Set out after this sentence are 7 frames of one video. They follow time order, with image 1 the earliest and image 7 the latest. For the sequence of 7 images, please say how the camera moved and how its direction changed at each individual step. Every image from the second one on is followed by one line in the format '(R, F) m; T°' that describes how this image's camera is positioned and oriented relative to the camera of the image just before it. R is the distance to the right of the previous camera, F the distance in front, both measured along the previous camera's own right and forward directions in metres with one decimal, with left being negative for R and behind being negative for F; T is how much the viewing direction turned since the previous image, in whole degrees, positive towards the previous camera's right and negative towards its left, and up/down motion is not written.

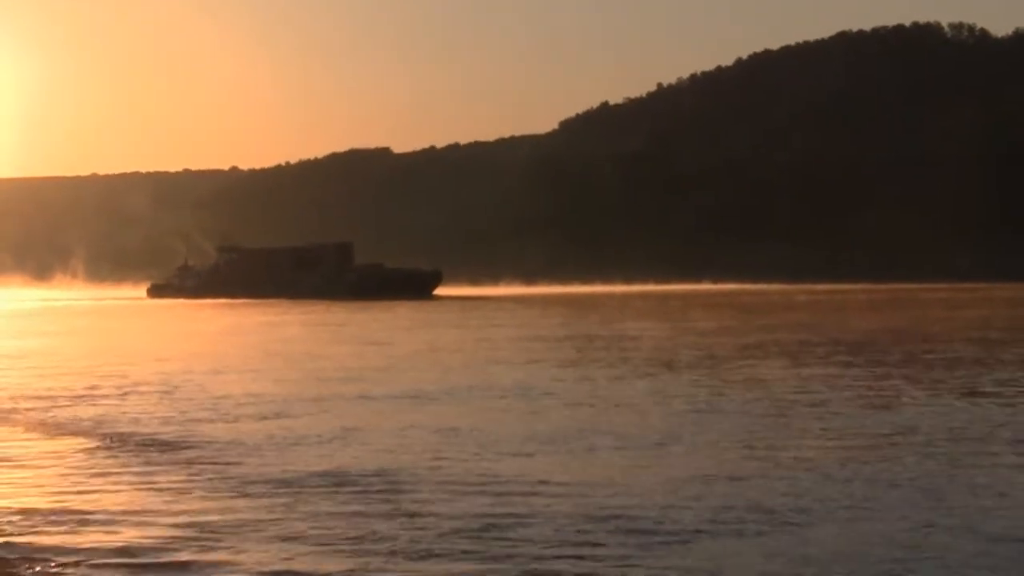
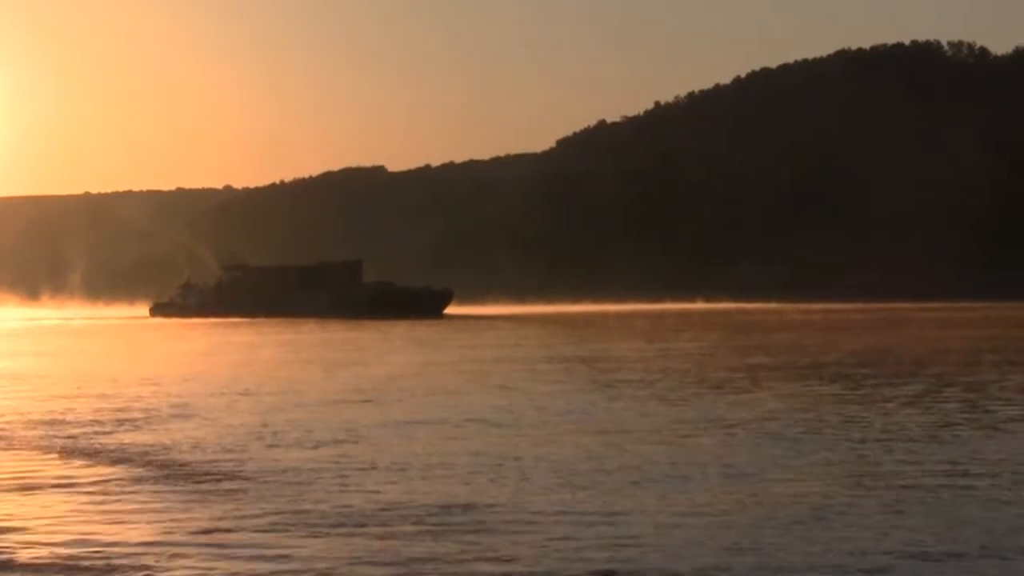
(-0.3, +0.7) m; 0°
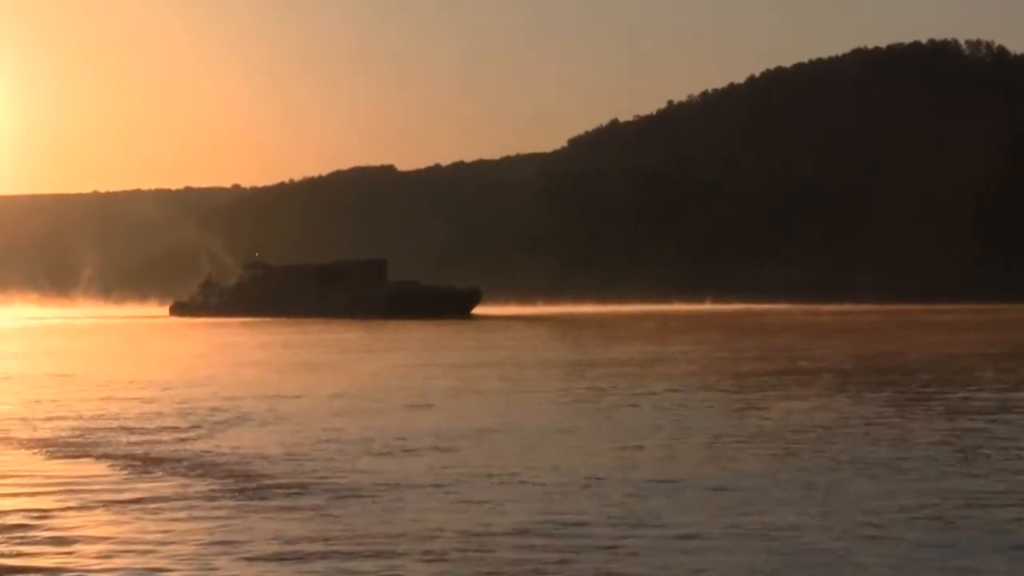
(-0.4, +0.9) m; 0°
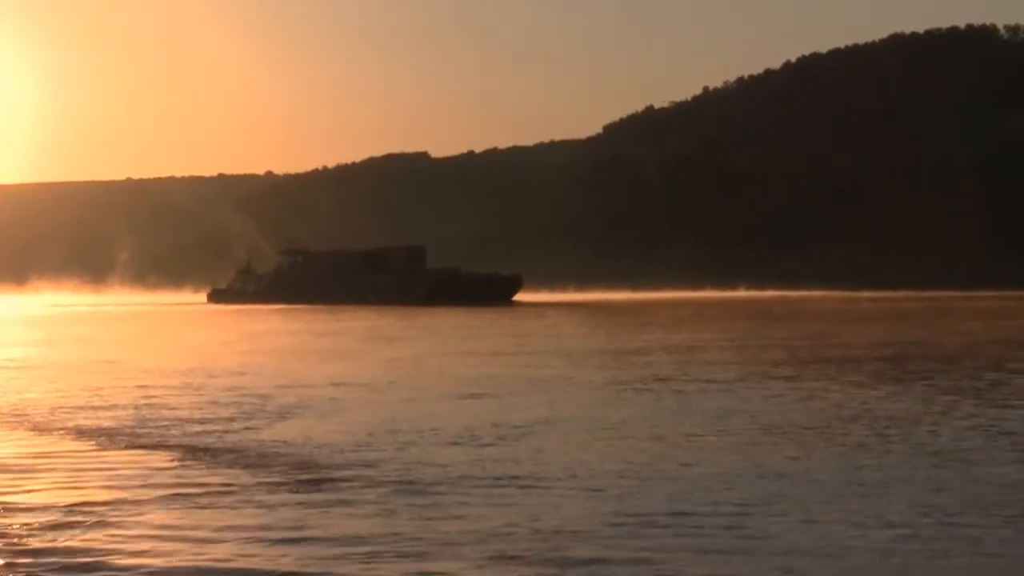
(-0.2, +0.5) m; -1°
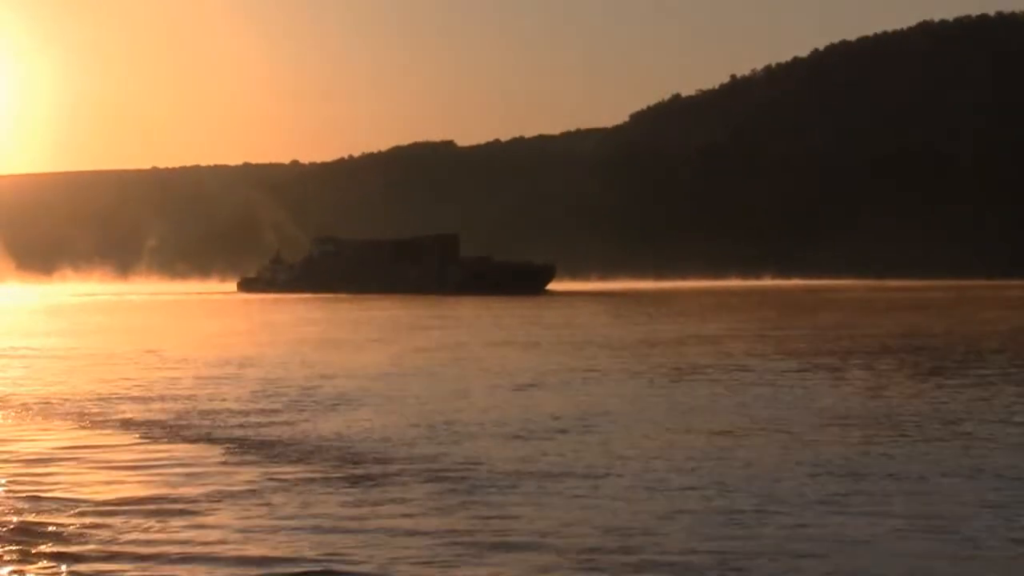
(-0.2, +0.4) m; -1°
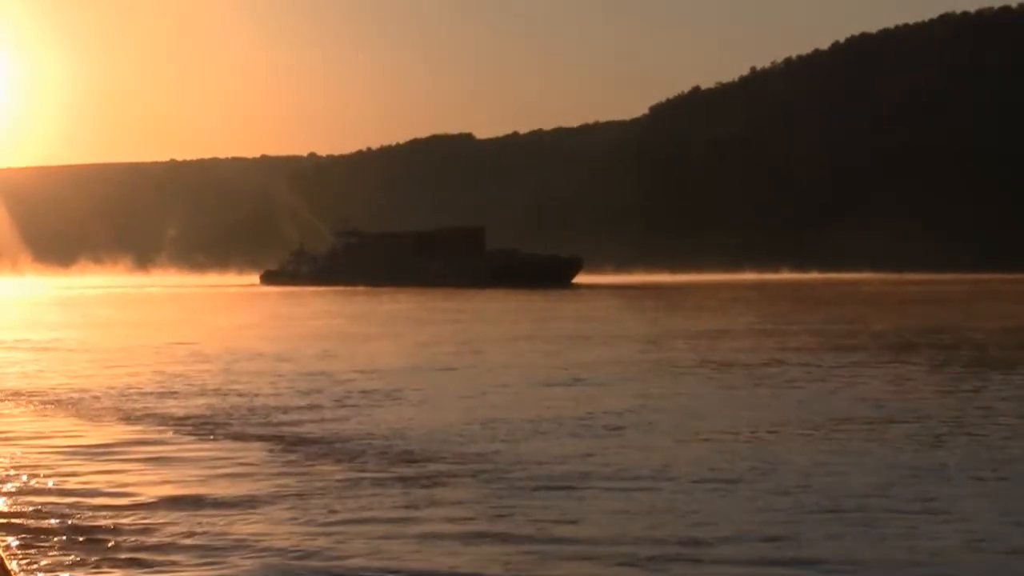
(-0.2, +0.4) m; 0°
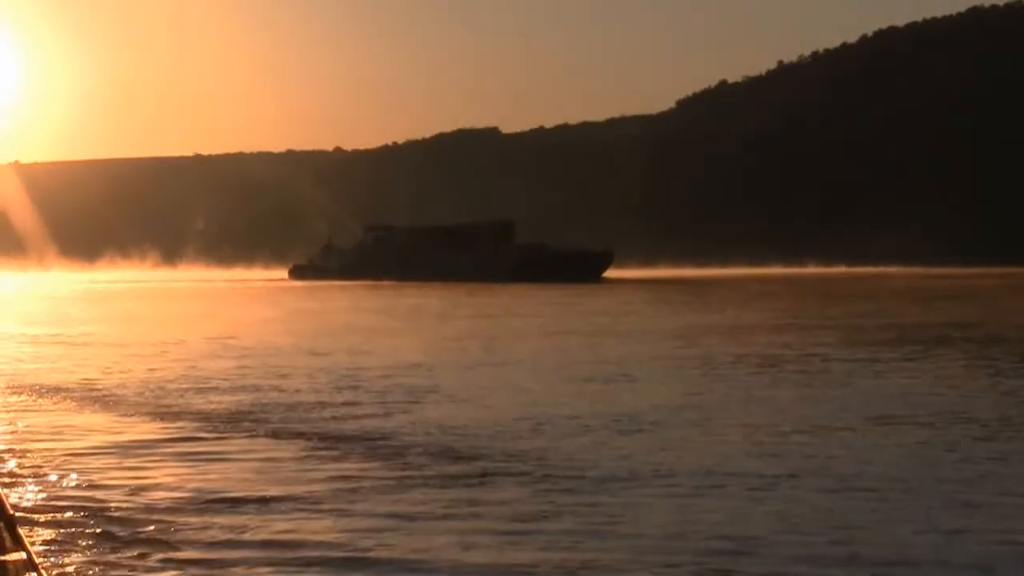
(-0.1, +0.2) m; -1°
